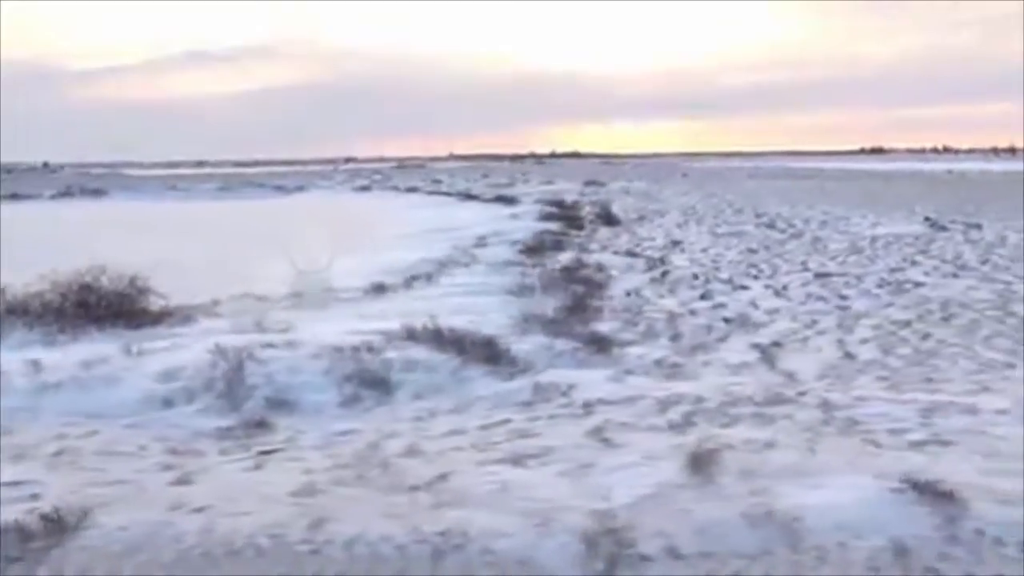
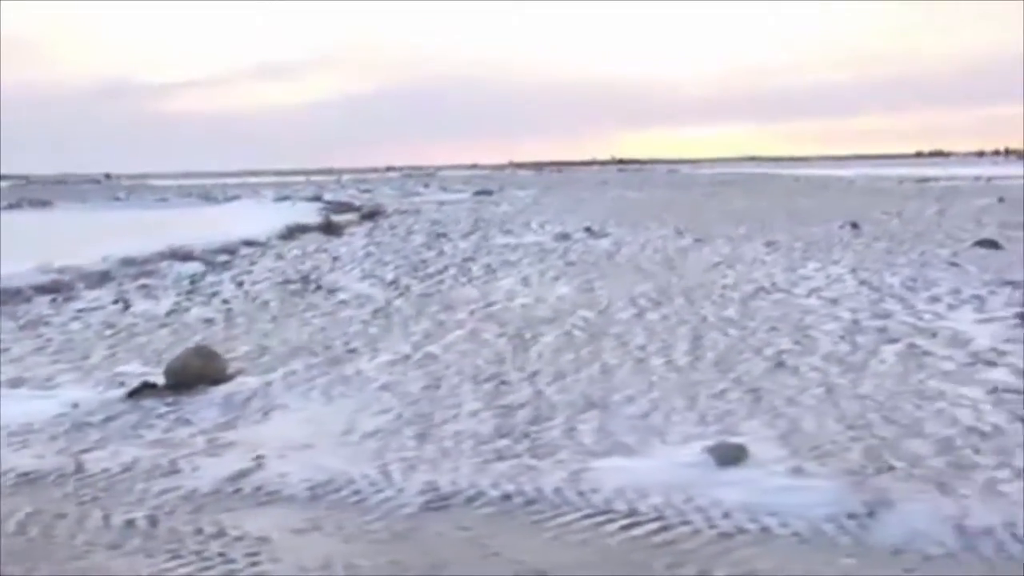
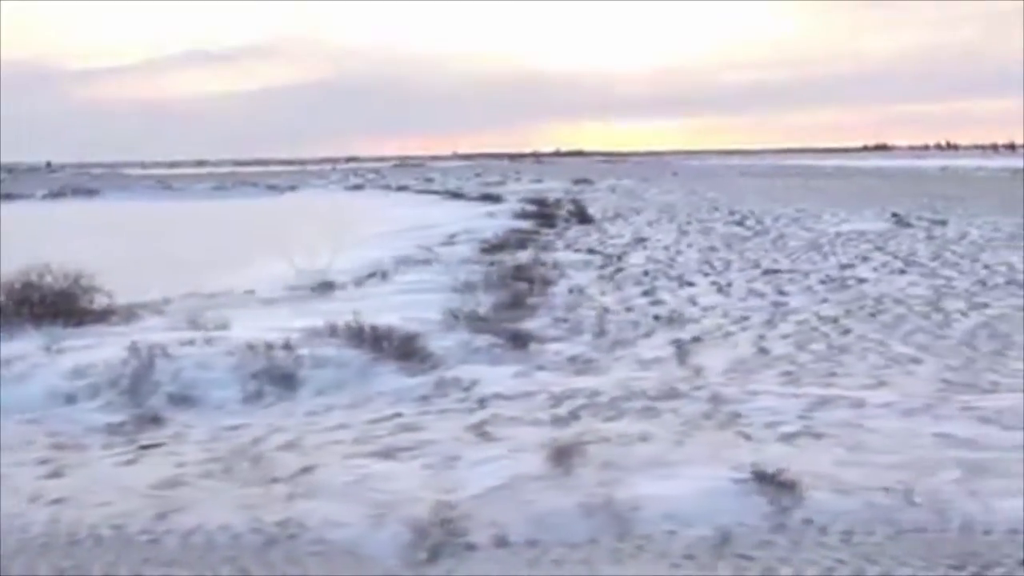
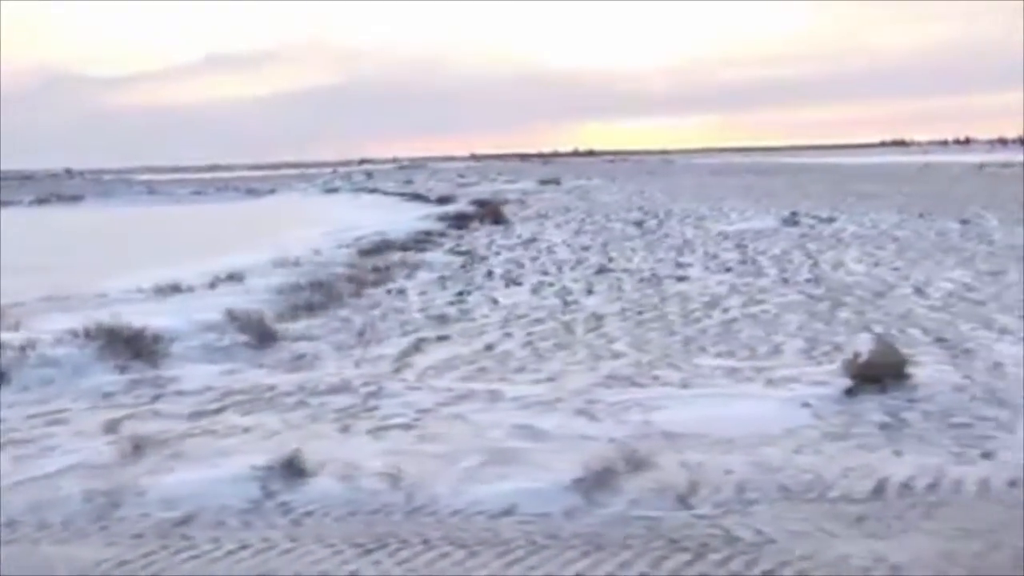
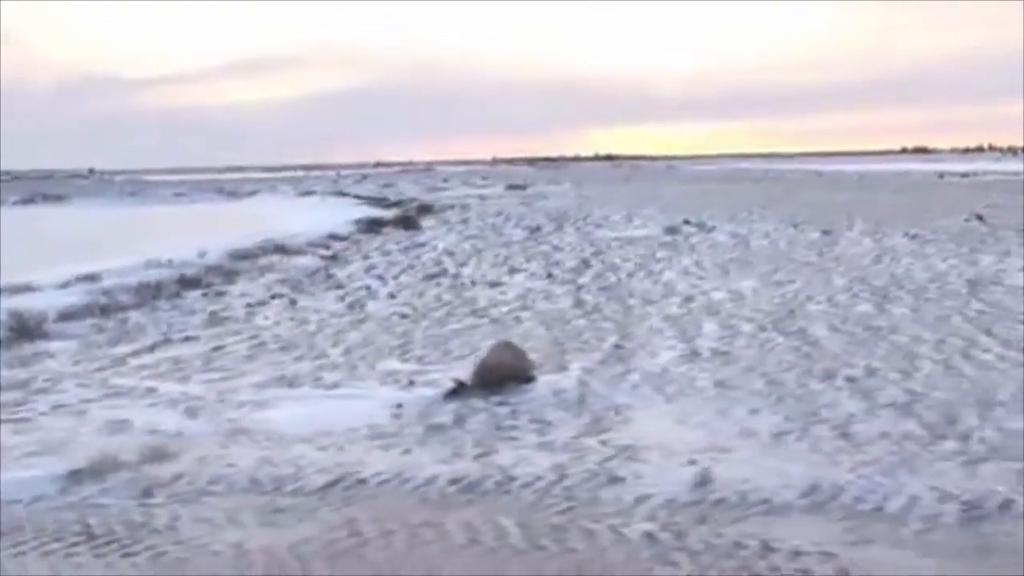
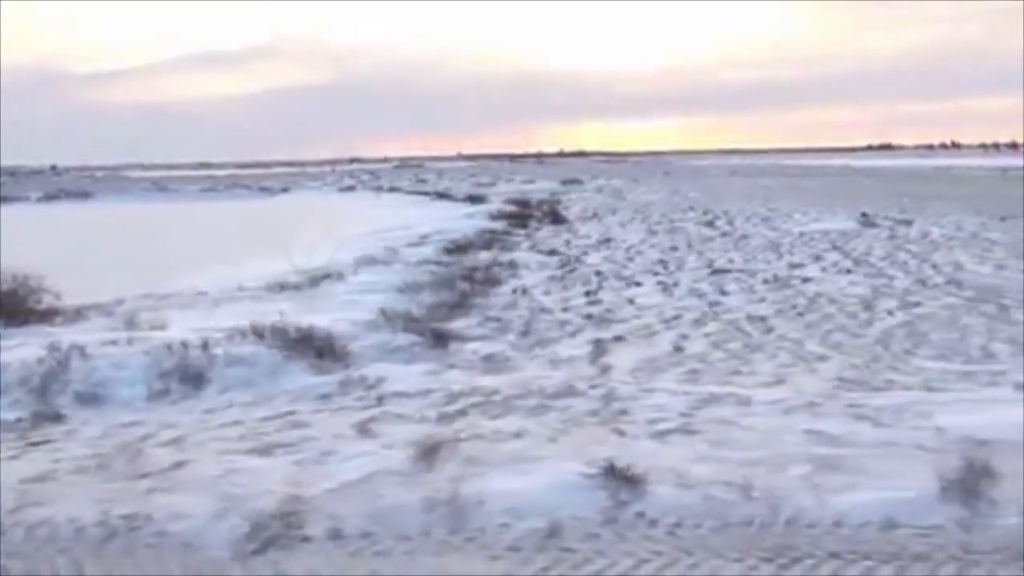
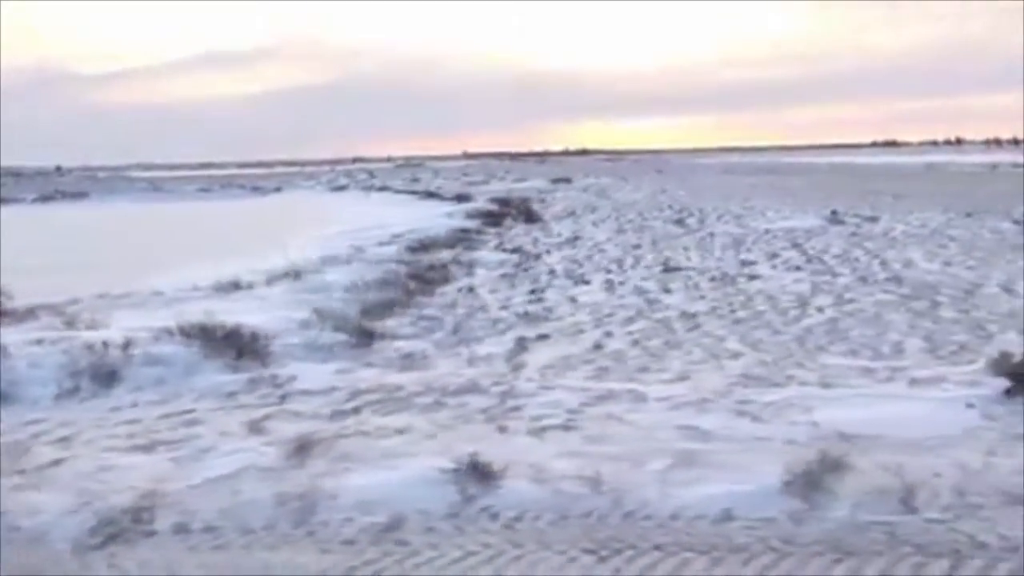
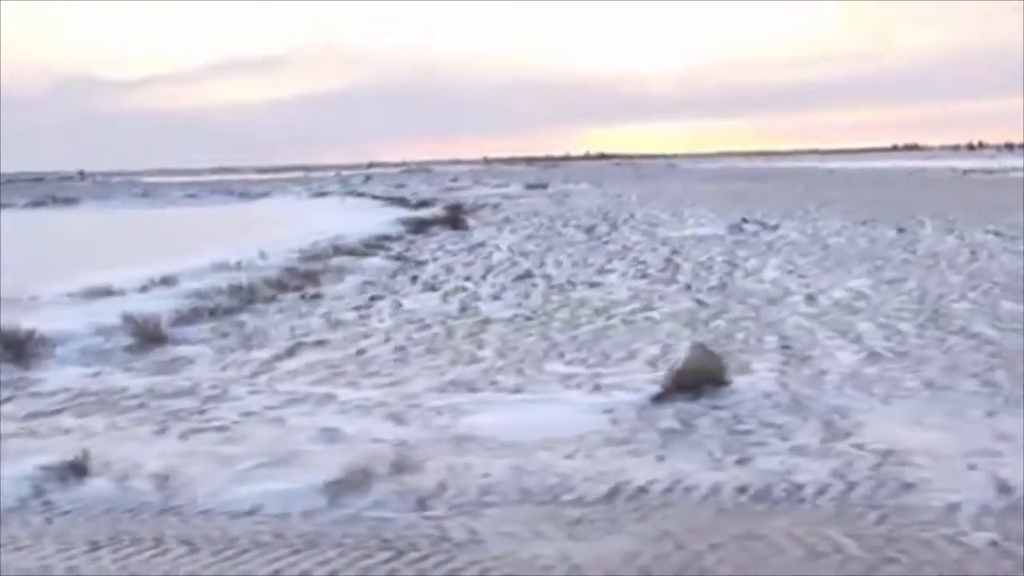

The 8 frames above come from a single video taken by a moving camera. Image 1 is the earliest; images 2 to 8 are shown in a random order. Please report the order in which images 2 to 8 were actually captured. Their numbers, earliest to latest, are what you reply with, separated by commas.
3, 6, 7, 4, 8, 5, 2
